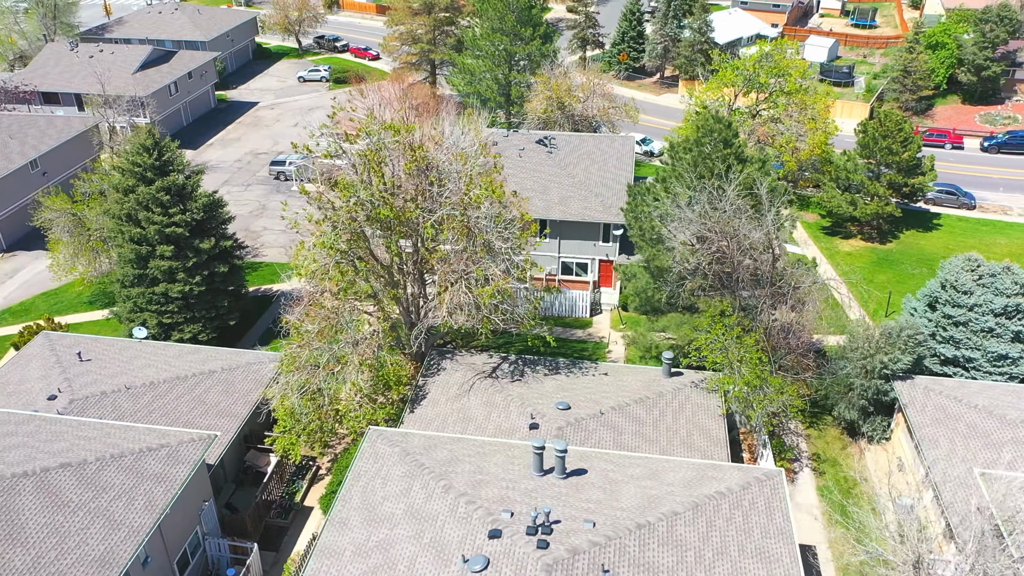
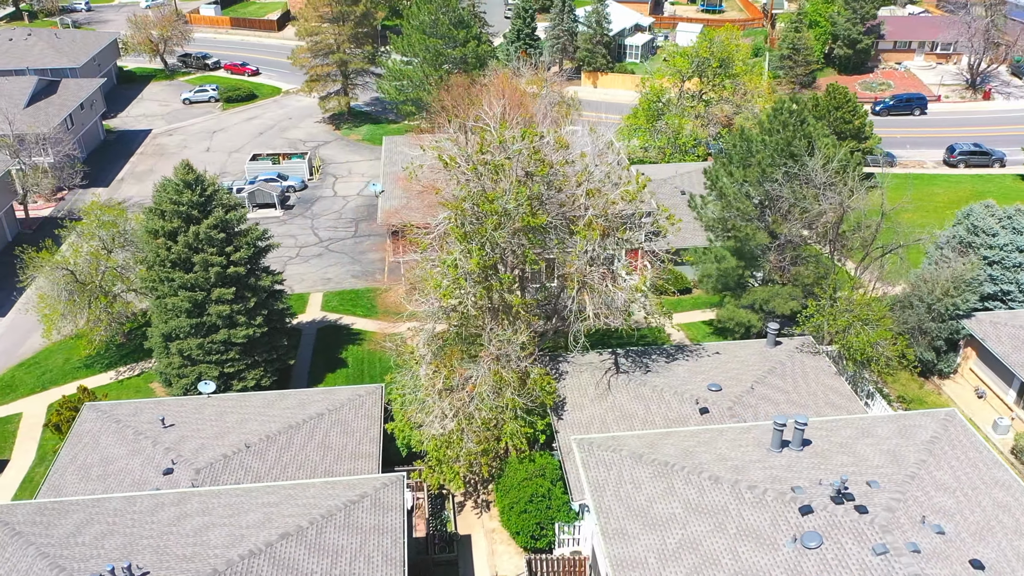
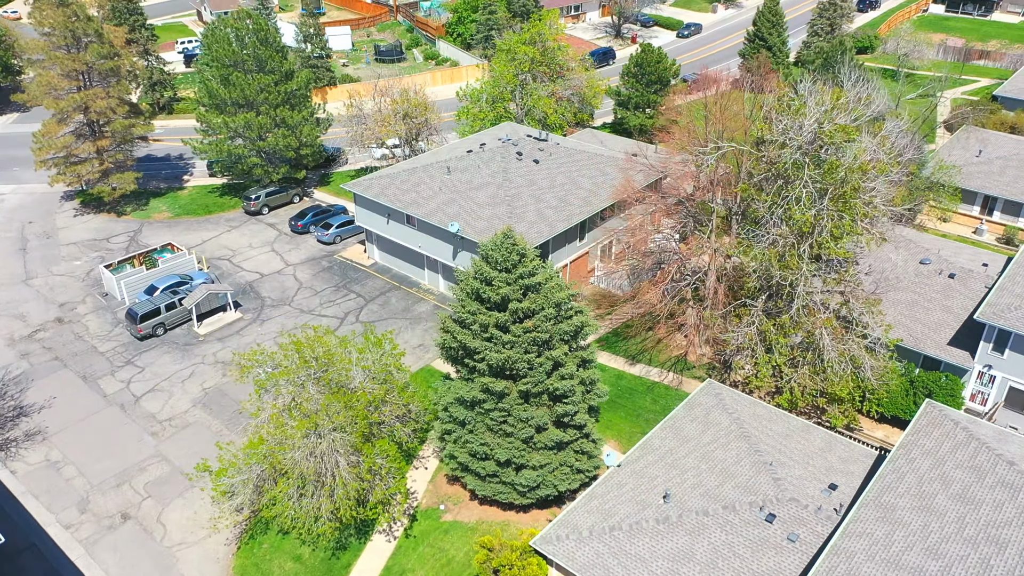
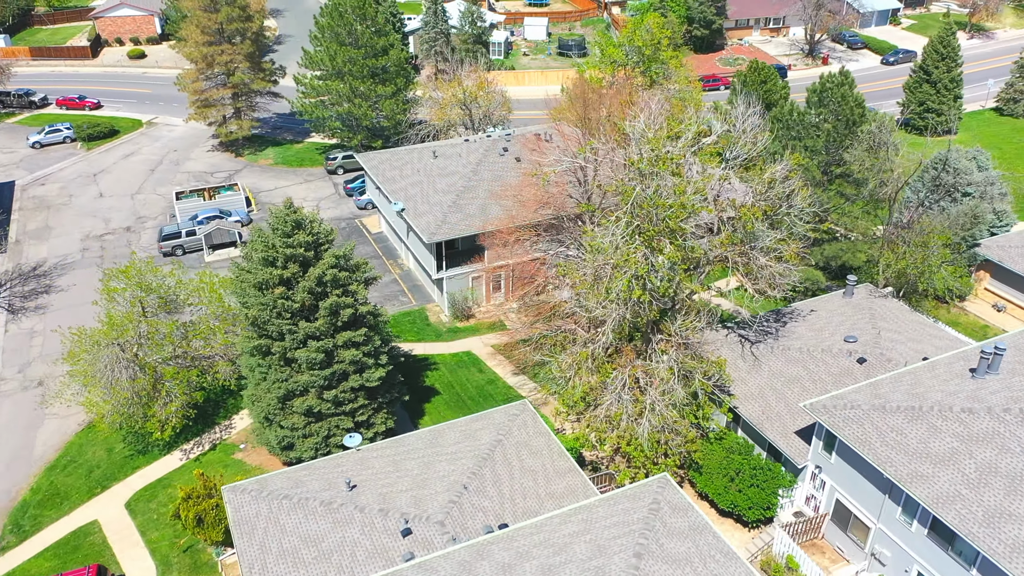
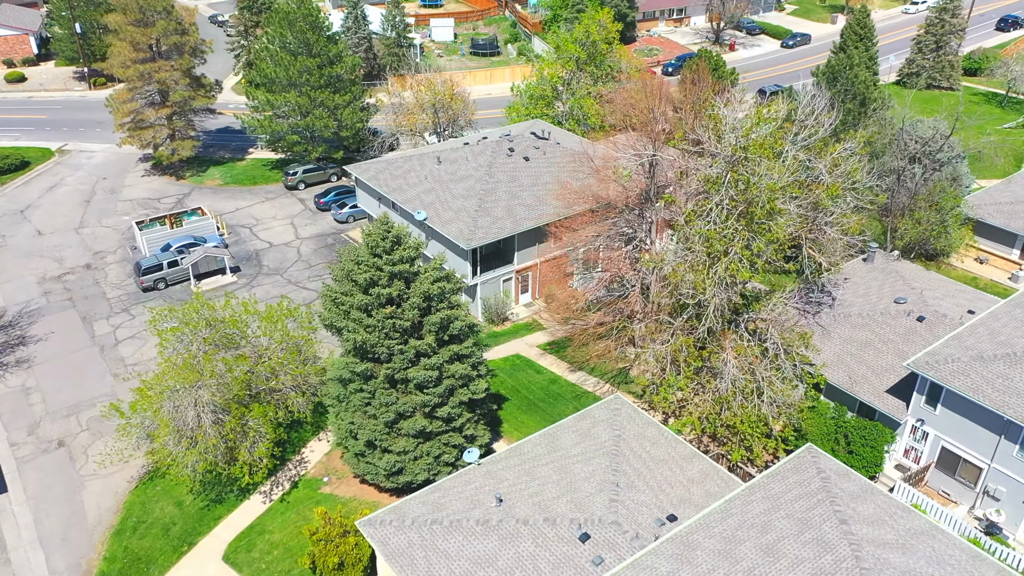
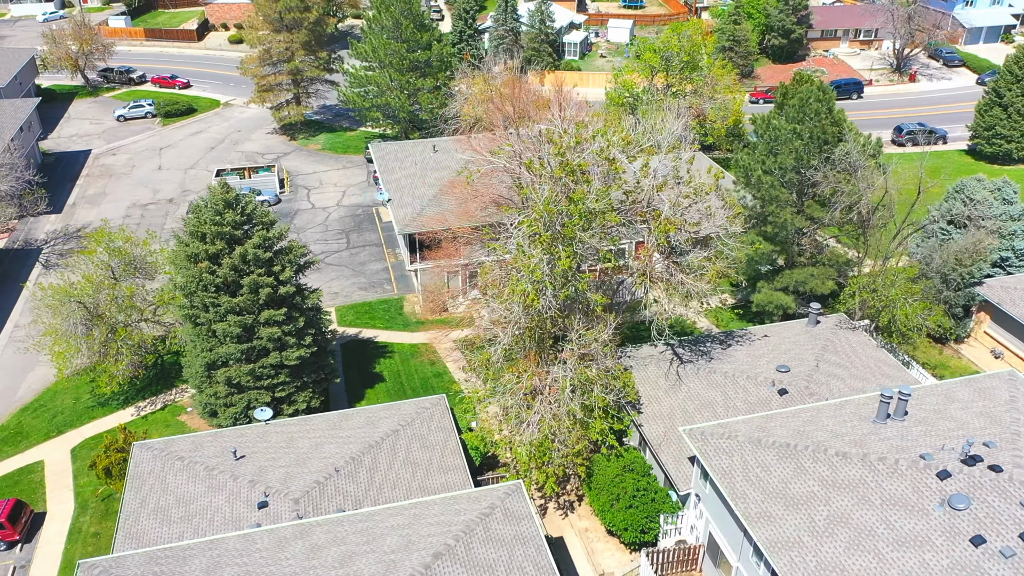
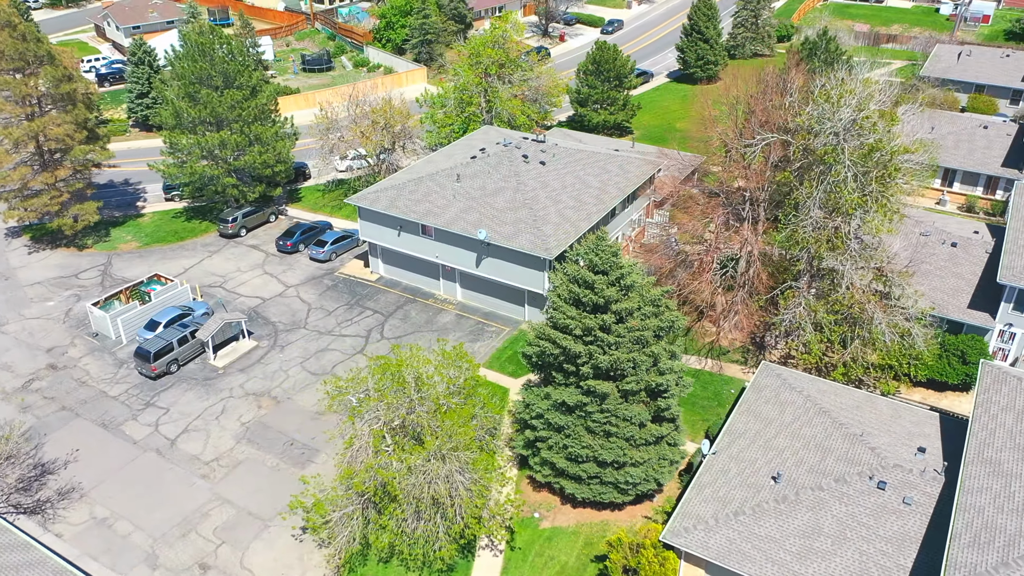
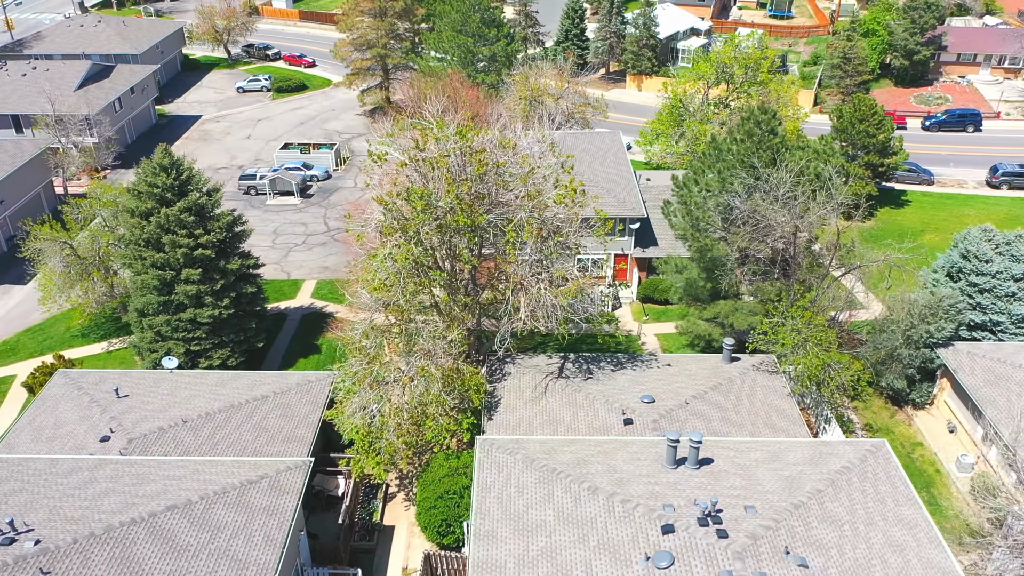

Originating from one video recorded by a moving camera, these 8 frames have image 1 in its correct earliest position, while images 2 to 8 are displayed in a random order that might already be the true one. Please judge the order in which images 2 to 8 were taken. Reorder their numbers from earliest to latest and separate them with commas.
8, 2, 6, 4, 5, 3, 7
